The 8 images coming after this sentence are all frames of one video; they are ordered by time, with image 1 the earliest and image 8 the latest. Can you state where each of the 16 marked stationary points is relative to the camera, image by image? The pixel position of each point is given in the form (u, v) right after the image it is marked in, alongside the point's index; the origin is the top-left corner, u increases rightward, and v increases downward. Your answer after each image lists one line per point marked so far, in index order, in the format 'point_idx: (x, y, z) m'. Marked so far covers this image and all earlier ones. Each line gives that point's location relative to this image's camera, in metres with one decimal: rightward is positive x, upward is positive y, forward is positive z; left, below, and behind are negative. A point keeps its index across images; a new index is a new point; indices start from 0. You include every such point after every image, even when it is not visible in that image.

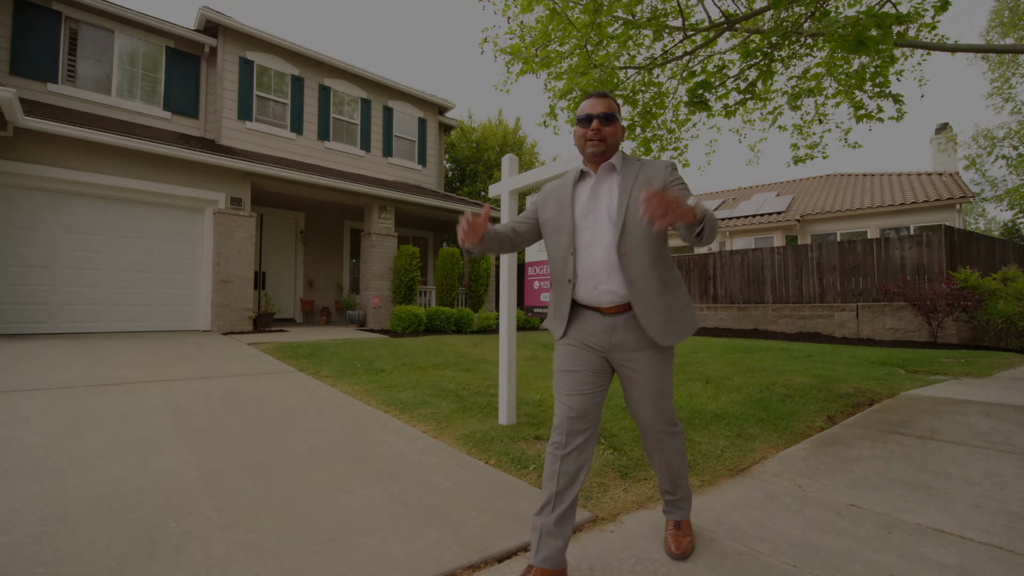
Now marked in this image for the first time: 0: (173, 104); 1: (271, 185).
0: (-7.7, +4.2, +10.5) m
1: (-5.1, +2.2, +10.0) m
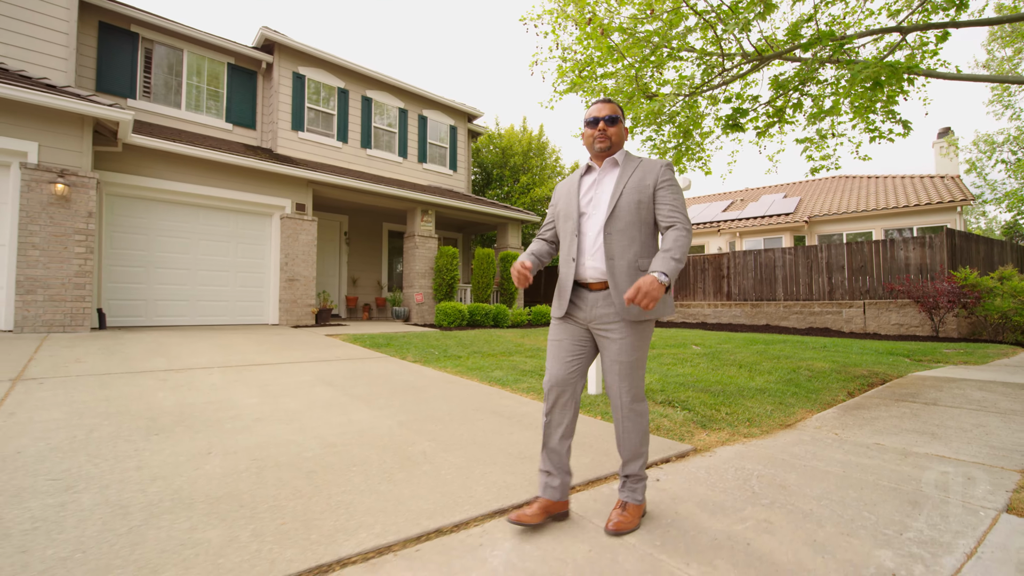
0: (-6.8, +4.2, +11.3) m
1: (-4.3, +2.2, +10.8) m
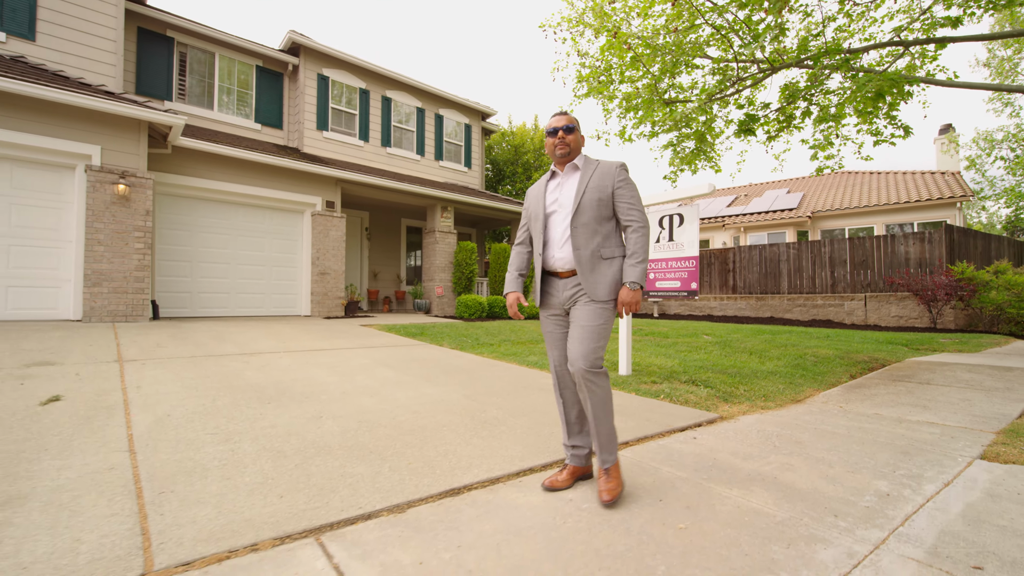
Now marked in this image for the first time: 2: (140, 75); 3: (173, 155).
0: (-6.4, +4.4, +11.8) m
1: (-3.9, +2.4, +11.4) m
2: (-8.1, +4.6, +10.0) m
3: (-6.2, +2.4, +8.5) m
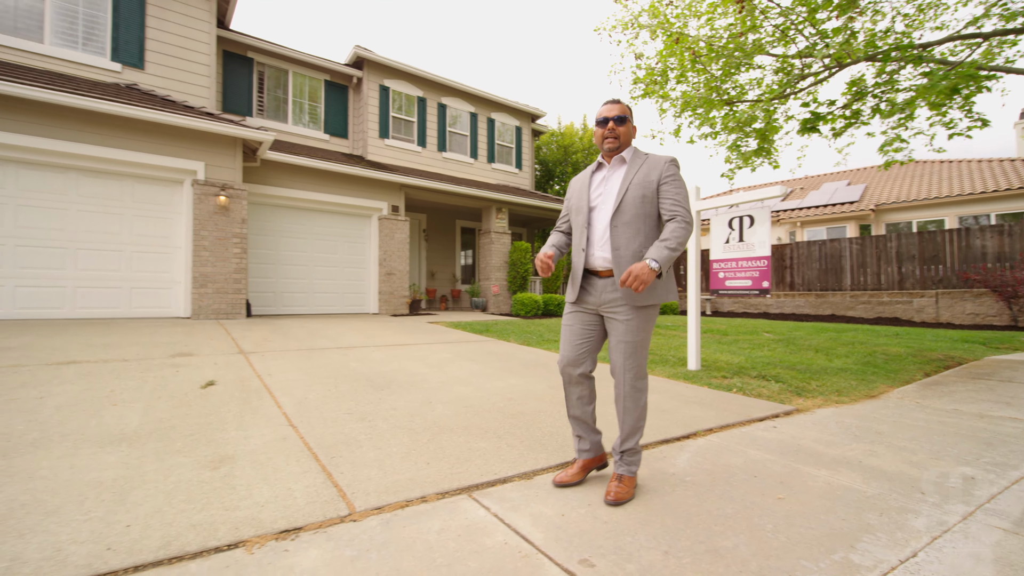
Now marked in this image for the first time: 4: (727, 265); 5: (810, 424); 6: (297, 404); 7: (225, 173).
0: (-5.0, +4.4, +12.7) m
1: (-2.5, +2.4, +12.0) m
2: (-6.8, +4.6, +11.0) m
3: (-5.1, +2.4, +9.3) m
4: (+2.4, +0.2, +5.1) m
5: (+2.2, -1.0, +3.4) m
6: (-1.6, -0.9, +3.5) m
7: (-5.1, +2.0, +8.2) m
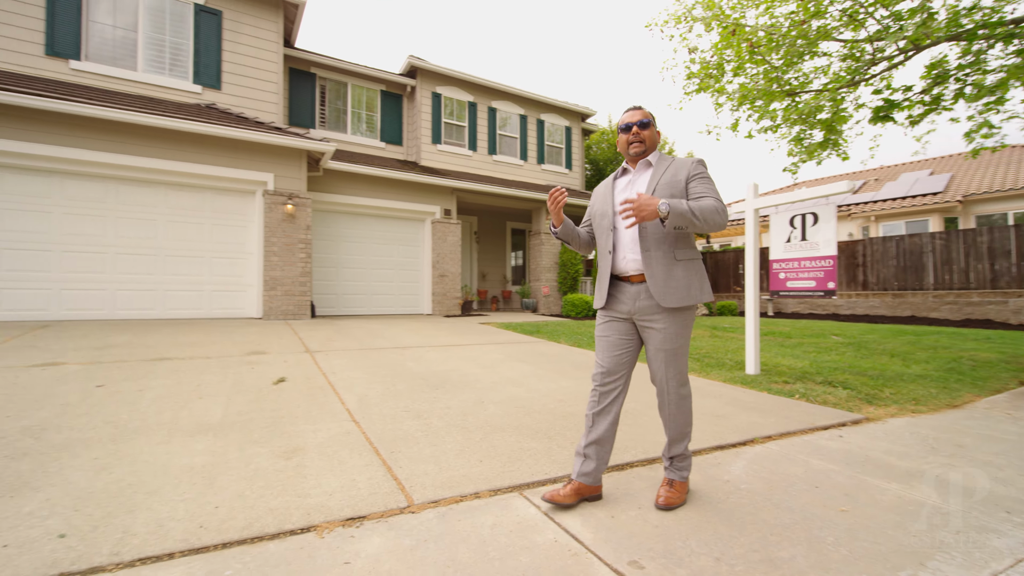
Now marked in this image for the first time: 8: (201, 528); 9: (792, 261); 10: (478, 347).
0: (-3.6, +4.4, +13.2) m
1: (-1.2, +2.4, +12.2) m
2: (-5.6, +4.6, +11.7) m
3: (-4.0, +2.4, +9.8) m
4: (+2.9, +0.2, +4.9) m
5: (+2.5, -1.0, +3.2) m
6: (-1.2, -0.9, +3.7) m
7: (-4.2, +2.0, +8.8) m
8: (-1.3, -1.0, +1.9) m
9: (+2.9, +0.3, +4.8) m
10: (-0.5, -0.8, +6.3) m
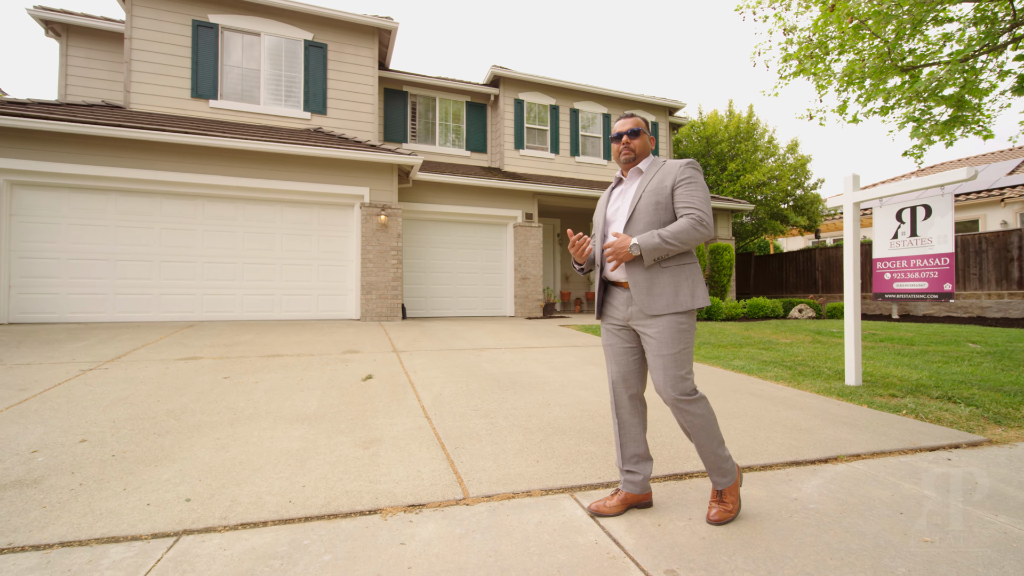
0: (-1.2, +4.3, +13.8) m
1: (+1.0, +2.3, +12.4) m
2: (-3.5, +4.5, +12.7) m
3: (-2.3, +2.3, +10.6) m
4: (+3.6, +0.2, +4.3) m
5: (+2.9, -1.0, +2.8) m
6: (-0.7, -0.9, +4.0) m
7: (-2.6, +1.9, +9.5) m
8: (-1.1, -1.0, +2.2) m
9: (+3.6, +0.3, +4.3) m
10: (+0.6, -0.8, +6.4) m
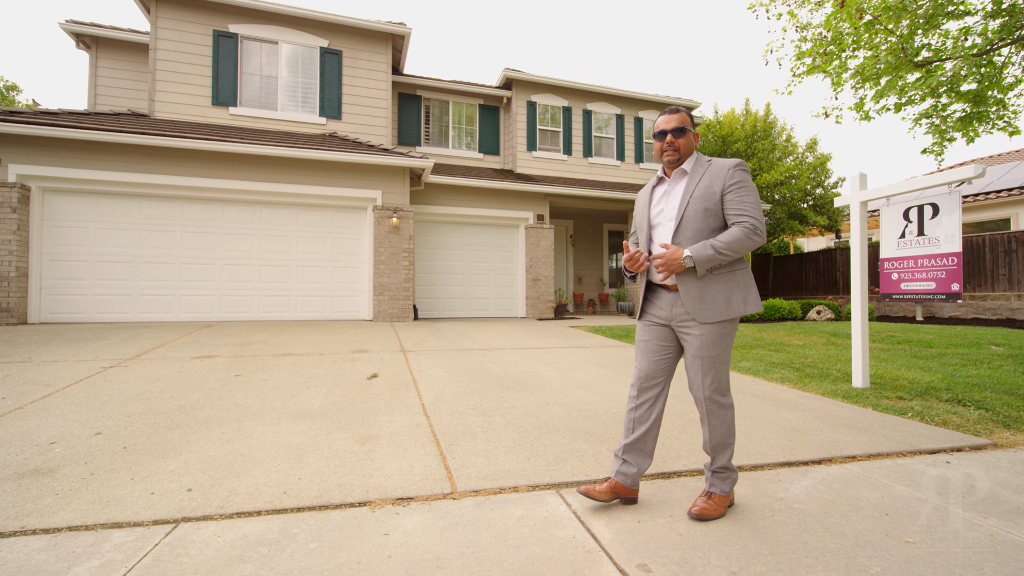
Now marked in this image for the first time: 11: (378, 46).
0: (-0.9, +4.3, +13.9) m
1: (+1.3, +2.3, +12.4) m
2: (-3.1, +4.4, +12.9) m
3: (-2.0, +2.3, +10.7) m
4: (+3.6, +0.2, +4.2) m
5: (+2.9, -1.0, +2.7) m
6: (-0.7, -1.0, +4.1) m
7: (-2.4, +1.9, +9.7) m
8: (-1.1, -1.0, +2.3) m
9: (+3.6, +0.3, +4.2) m
10: (+0.7, -0.9, +6.4) m
11: (-3.2, +5.8, +11.1) m
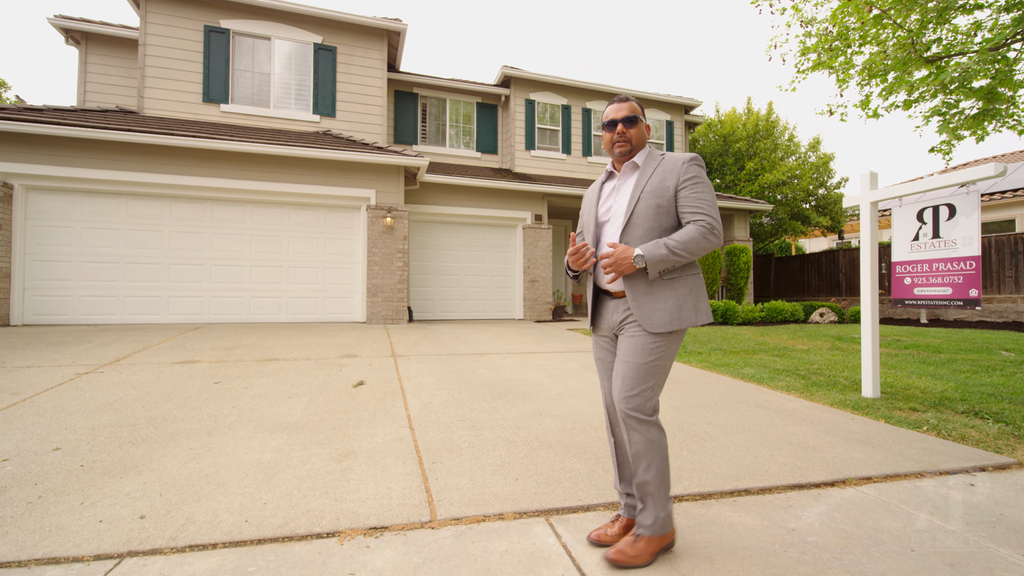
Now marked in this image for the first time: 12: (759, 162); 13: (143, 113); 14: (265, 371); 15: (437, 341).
0: (-0.9, +4.2, +13.7) m
1: (+1.2, +2.3, +12.2) m
2: (-3.2, +4.4, +12.7) m
3: (-2.1, +2.2, +10.5) m
4: (+3.5, +0.2, +4.0) m
5: (+2.8, -1.1, +2.5) m
6: (-0.7, -1.0, +3.8) m
7: (-2.5, +1.9, +9.5) m
8: (-1.2, -1.1, +2.1) m
9: (+3.5, +0.2, +4.0) m
10: (+0.6, -0.9, +6.2) m
11: (-3.3, +5.8, +10.9) m
12: (+9.2, +4.7, +17.3) m
13: (-7.6, +3.6, +9.5) m
14: (-2.6, -0.9, +4.9) m
15: (-1.2, -0.8, +7.2) m
